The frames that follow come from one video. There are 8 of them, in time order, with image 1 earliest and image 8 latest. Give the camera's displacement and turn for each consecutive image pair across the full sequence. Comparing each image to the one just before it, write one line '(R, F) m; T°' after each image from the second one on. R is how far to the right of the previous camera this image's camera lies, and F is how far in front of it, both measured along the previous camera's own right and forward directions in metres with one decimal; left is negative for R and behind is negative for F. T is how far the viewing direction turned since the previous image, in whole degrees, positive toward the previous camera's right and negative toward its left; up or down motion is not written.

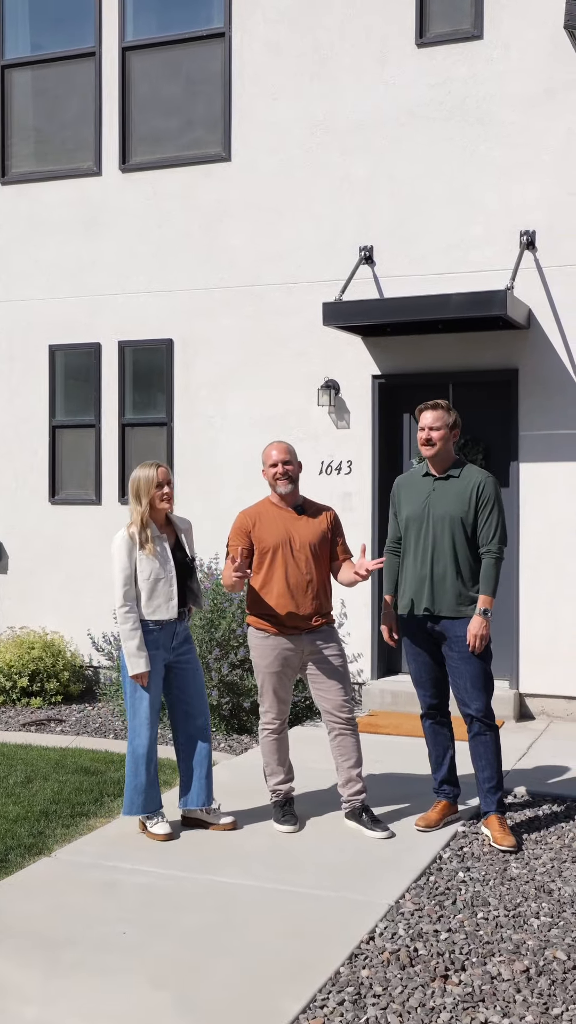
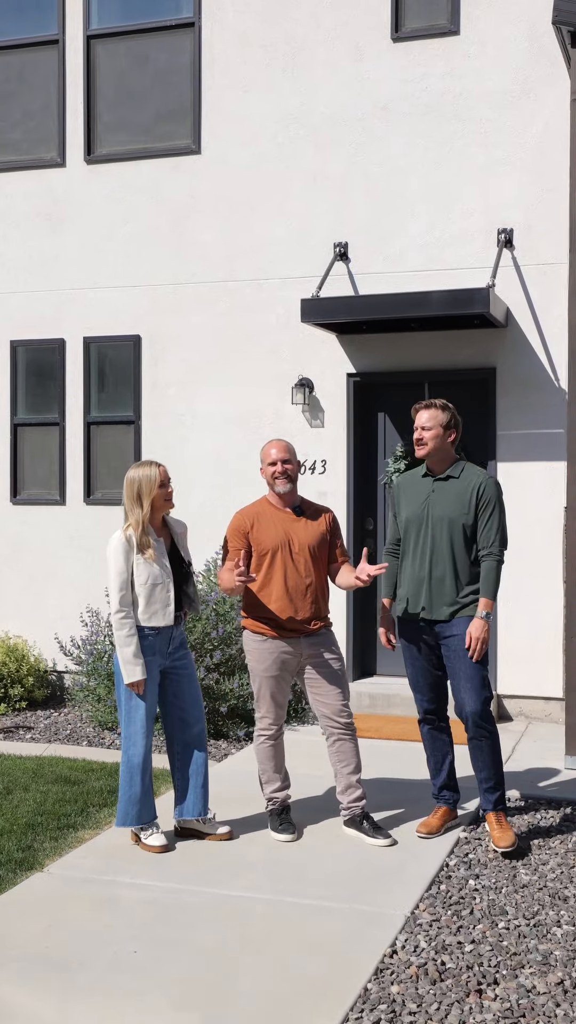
(-0.3, +0.1) m; +3°
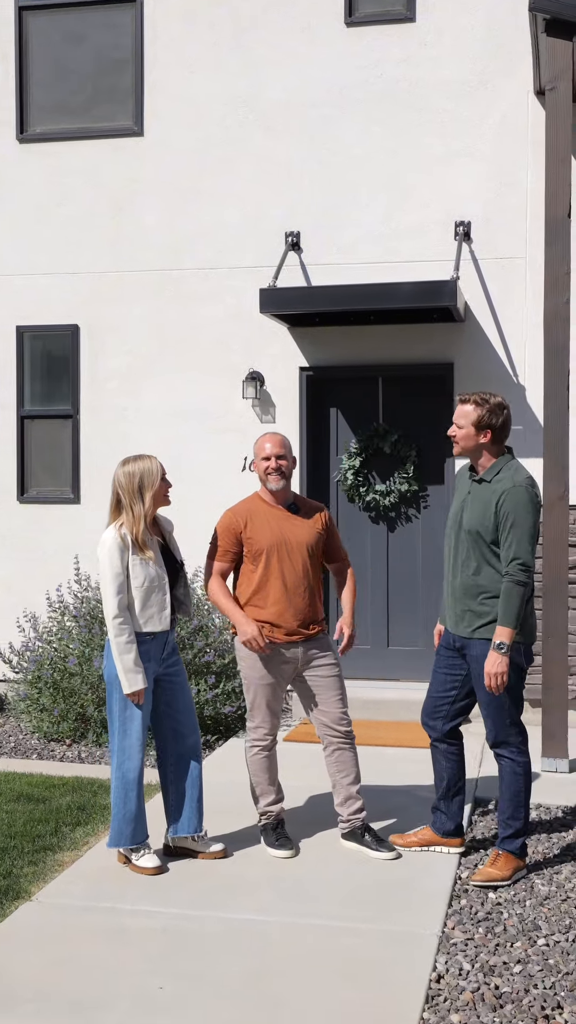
(-0.4, +0.3) m; +6°
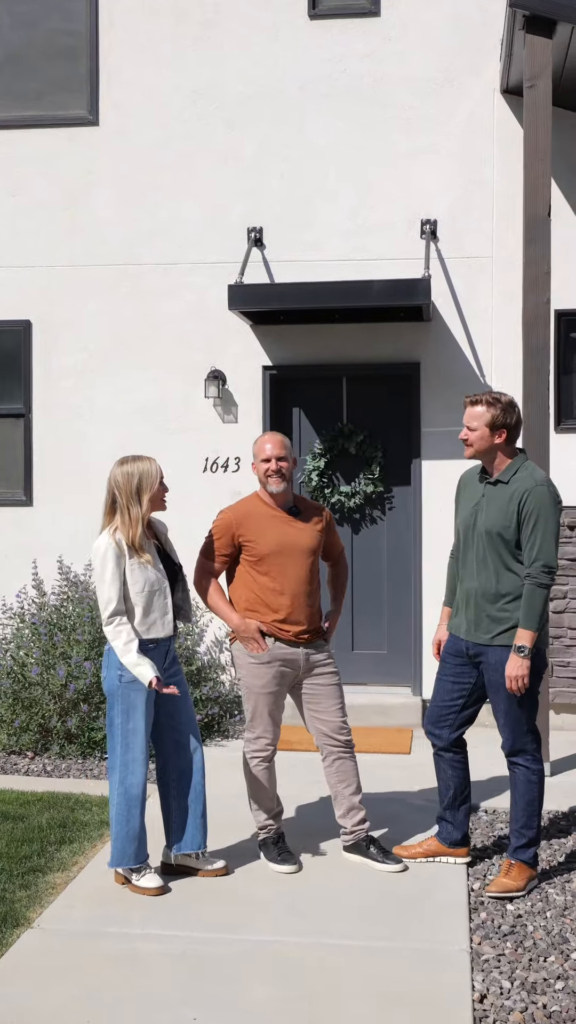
(-0.3, +0.2) m; +5°
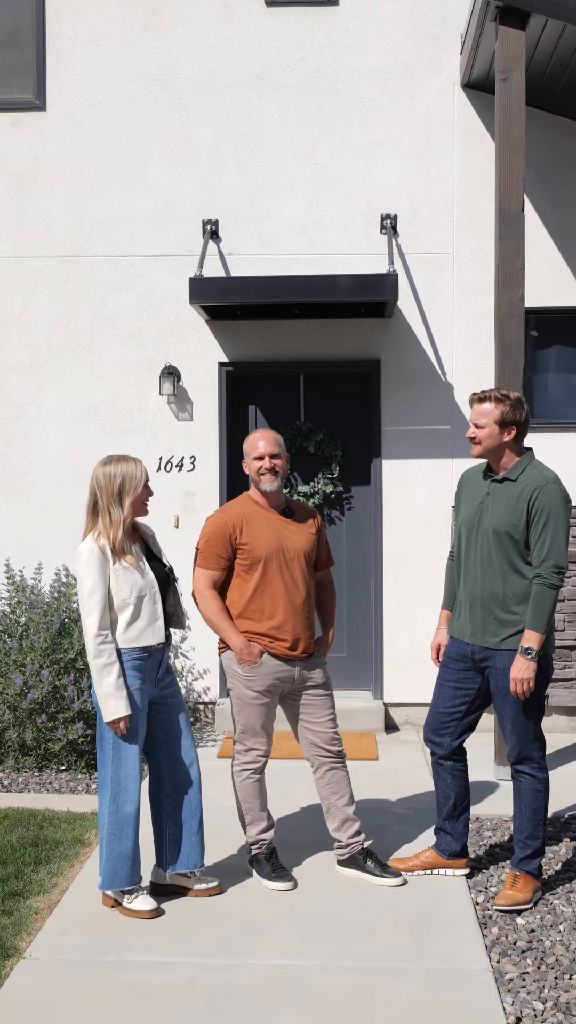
(-0.3, +0.2) m; +5°
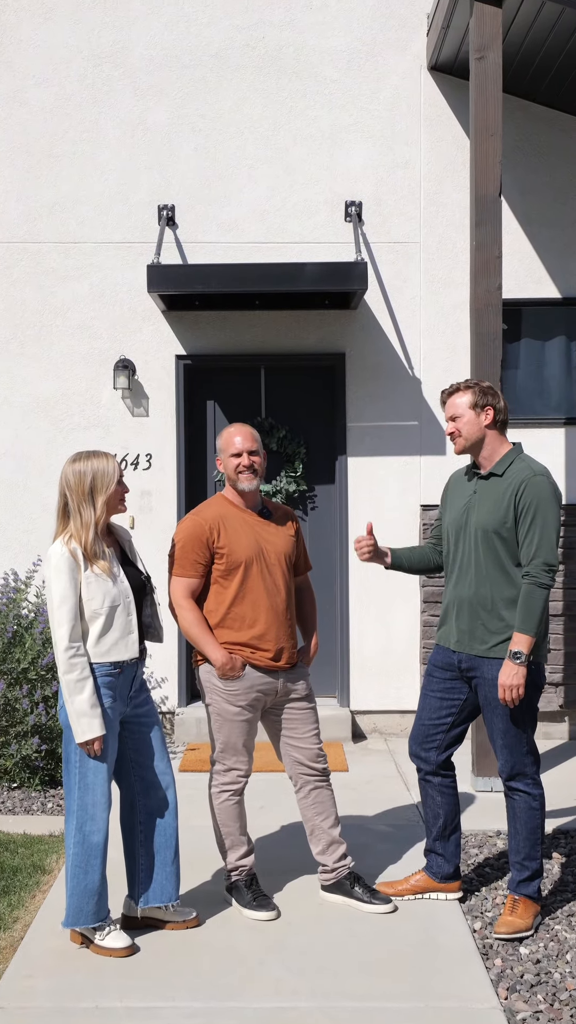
(-0.1, +0.3) m; +3°
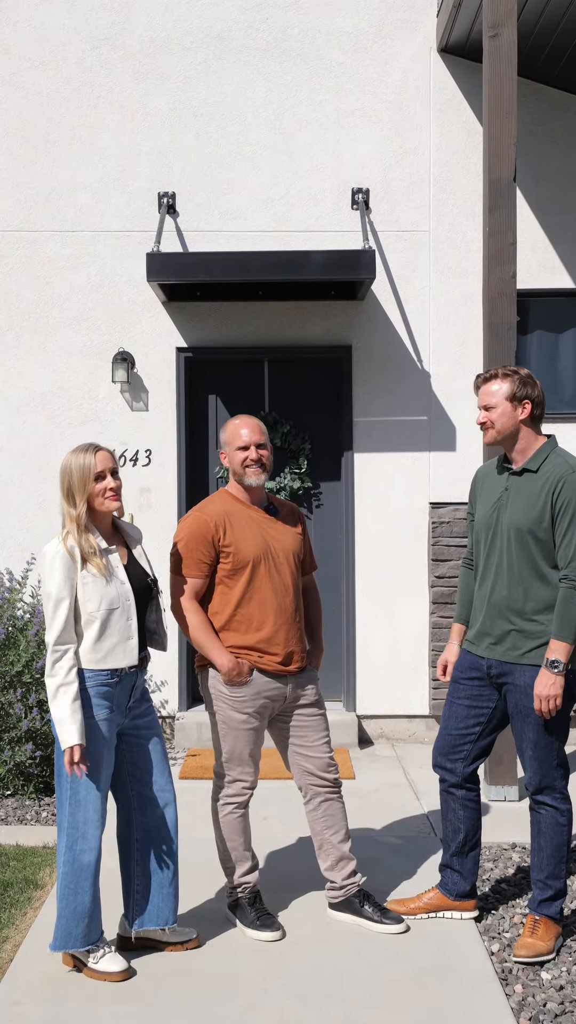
(0.0, +0.2) m; 0°
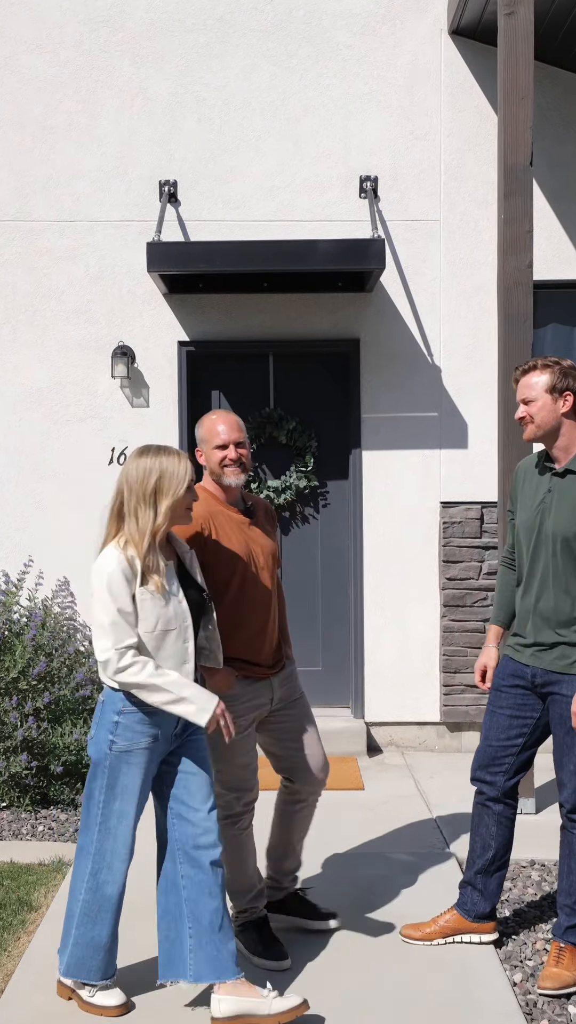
(0.0, +0.2) m; 0°
